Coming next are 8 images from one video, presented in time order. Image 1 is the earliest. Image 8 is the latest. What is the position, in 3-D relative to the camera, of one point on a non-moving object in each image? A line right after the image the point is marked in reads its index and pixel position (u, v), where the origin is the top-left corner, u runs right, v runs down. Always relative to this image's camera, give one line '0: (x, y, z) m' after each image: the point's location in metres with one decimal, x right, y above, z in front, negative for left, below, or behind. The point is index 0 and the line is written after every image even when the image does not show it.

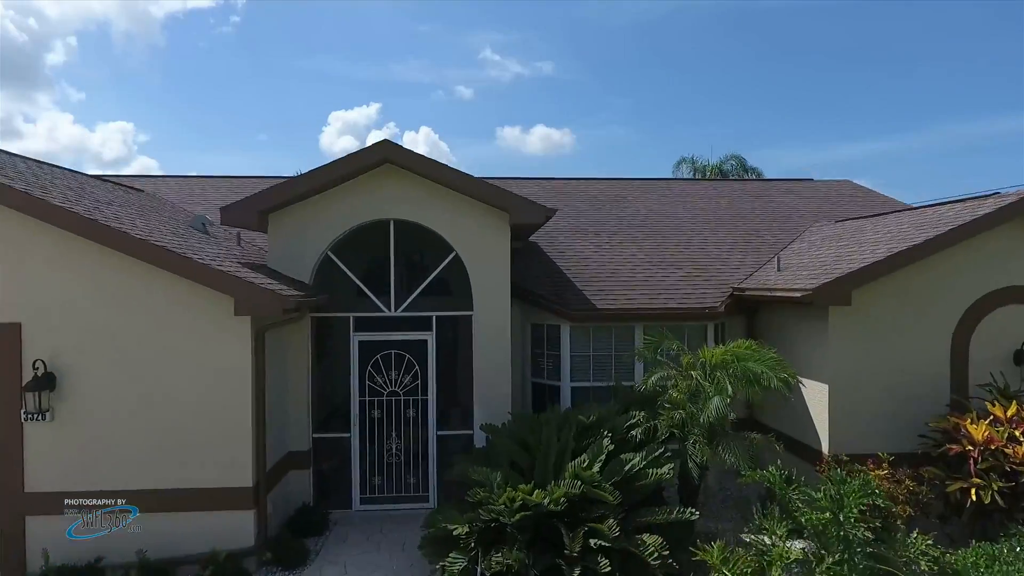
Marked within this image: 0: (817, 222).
0: (+8.8, +1.9, +10.7) m
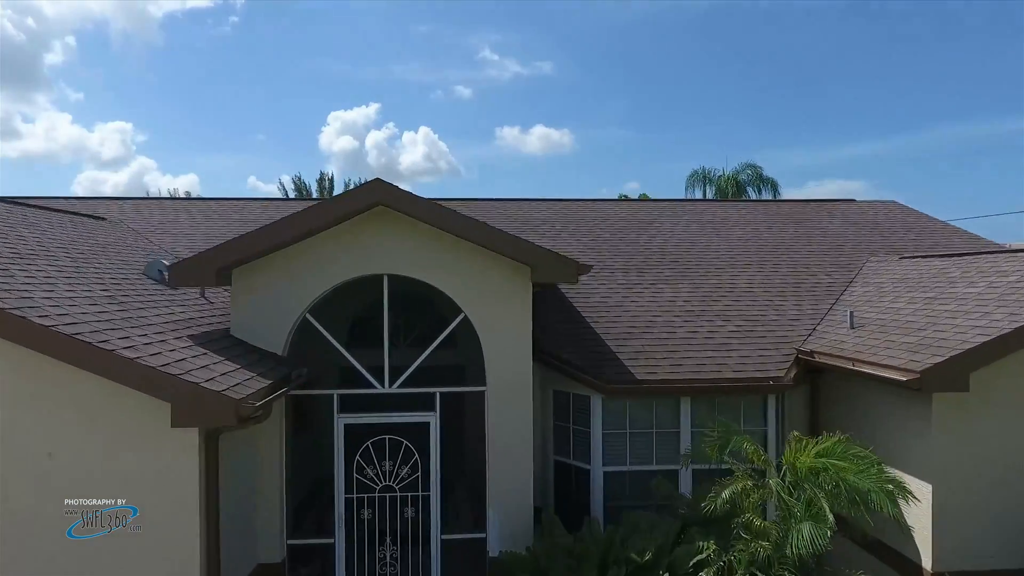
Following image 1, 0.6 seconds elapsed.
0: (+9.1, +0.8, +9.4) m
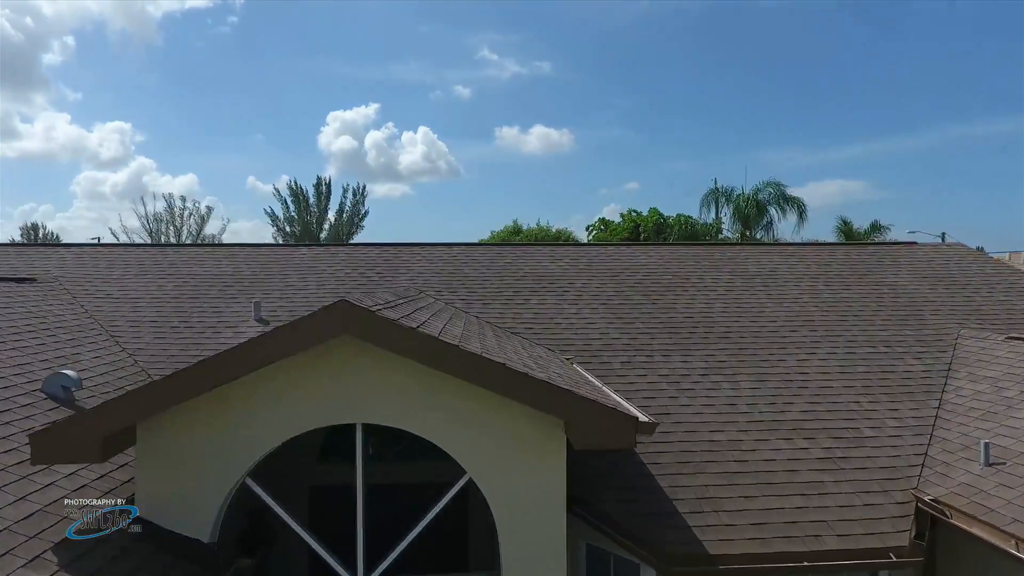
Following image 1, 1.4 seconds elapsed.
0: (+9.4, -0.9, +7.7) m
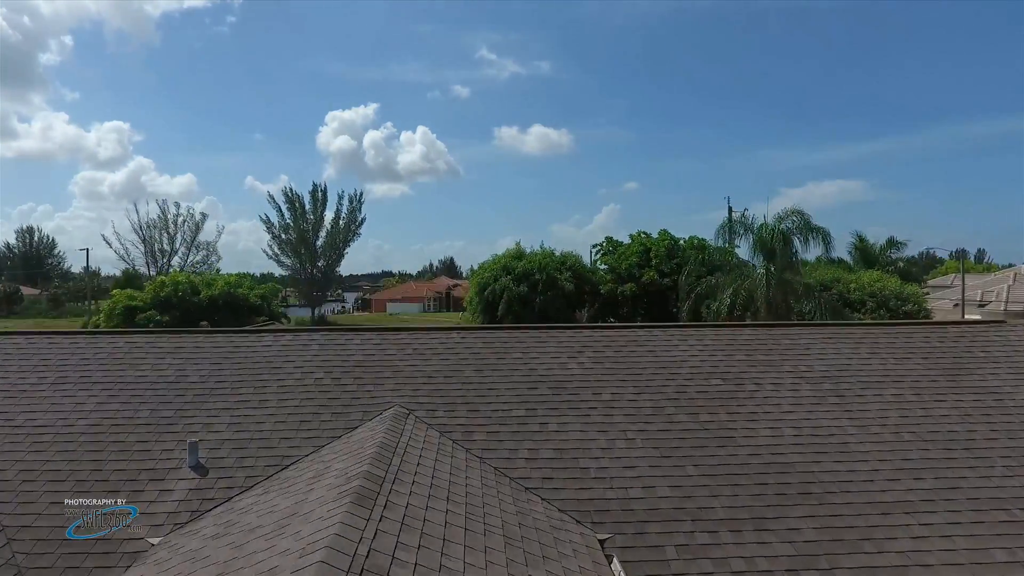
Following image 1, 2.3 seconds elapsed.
0: (+9.6, -3.0, +5.9) m
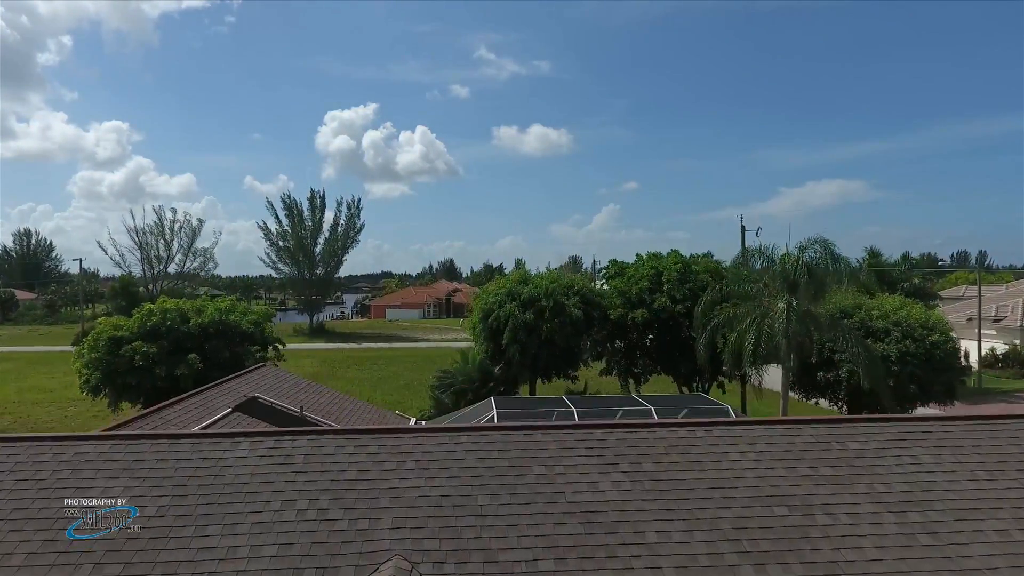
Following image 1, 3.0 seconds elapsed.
0: (+10.0, -4.9, +4.6) m
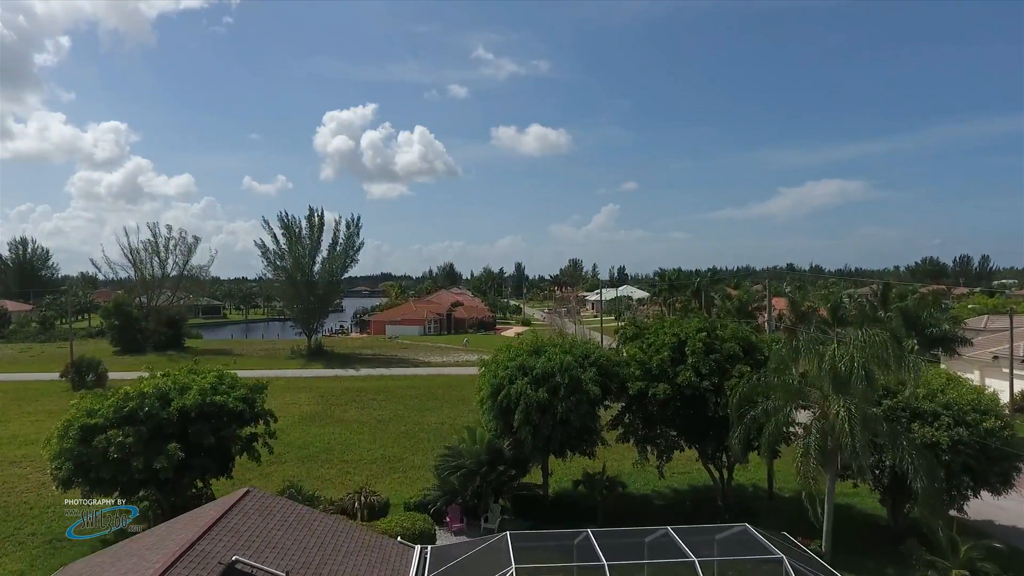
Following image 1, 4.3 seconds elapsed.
0: (+10.8, -9.8, +2.5) m
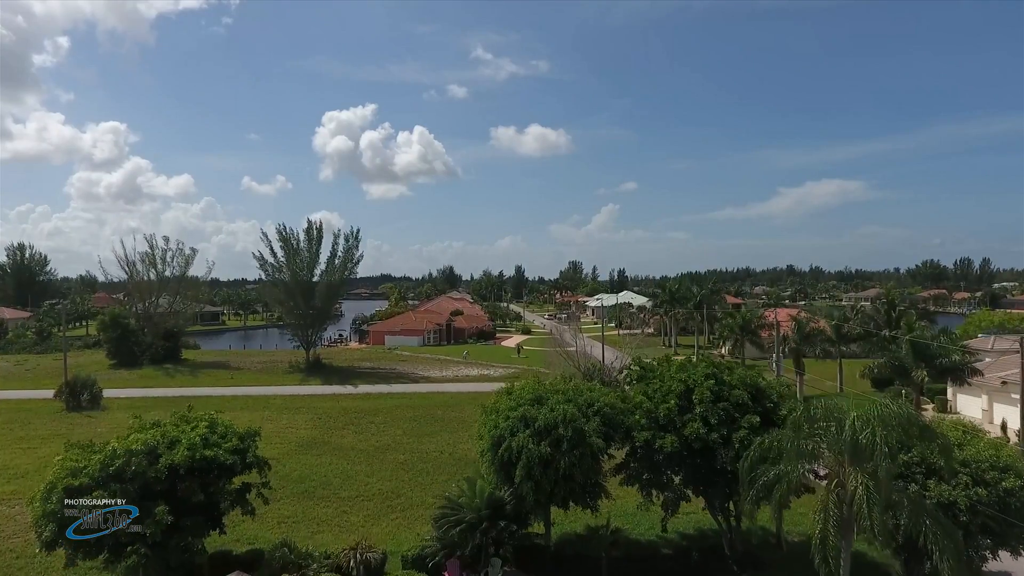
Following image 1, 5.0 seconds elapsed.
0: (+10.9, -12.9, +1.6) m
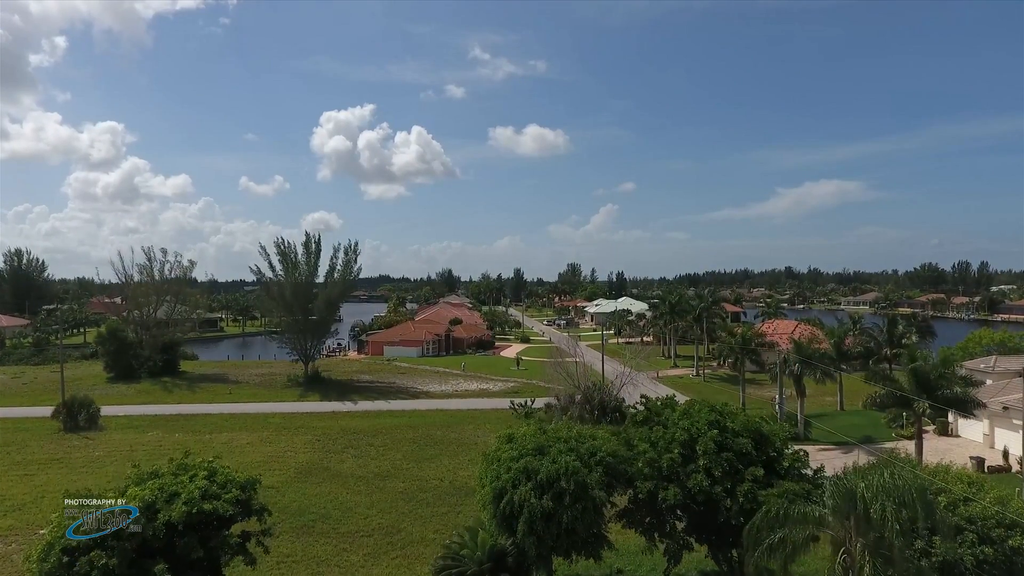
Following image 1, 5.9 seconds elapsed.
0: (+11.1, -16.2, +1.5) m
